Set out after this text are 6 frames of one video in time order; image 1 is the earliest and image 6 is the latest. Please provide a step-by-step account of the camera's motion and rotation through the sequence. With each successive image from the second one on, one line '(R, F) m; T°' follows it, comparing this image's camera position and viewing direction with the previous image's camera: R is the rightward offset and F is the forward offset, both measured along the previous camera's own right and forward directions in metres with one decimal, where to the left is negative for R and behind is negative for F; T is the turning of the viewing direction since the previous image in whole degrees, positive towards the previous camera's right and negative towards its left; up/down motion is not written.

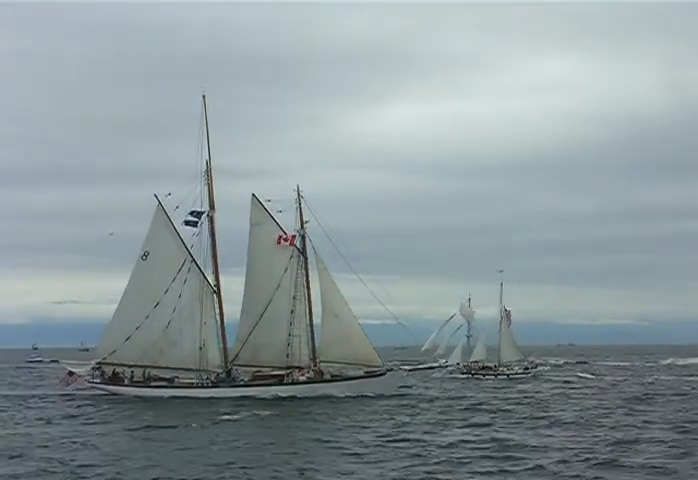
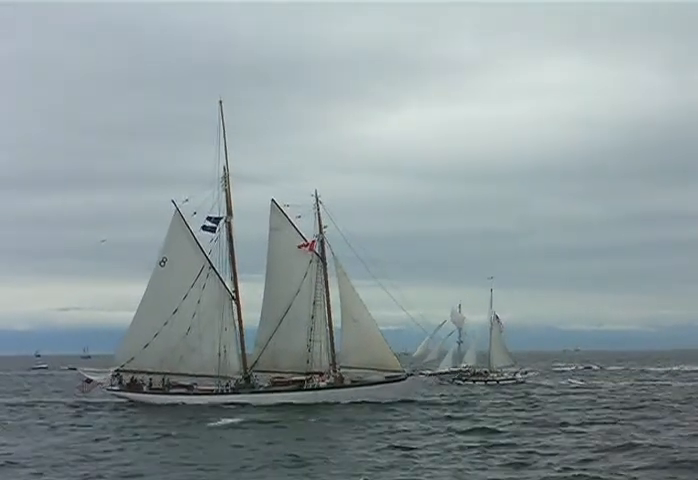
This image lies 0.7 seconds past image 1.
(0.0, +1.0) m; -1°
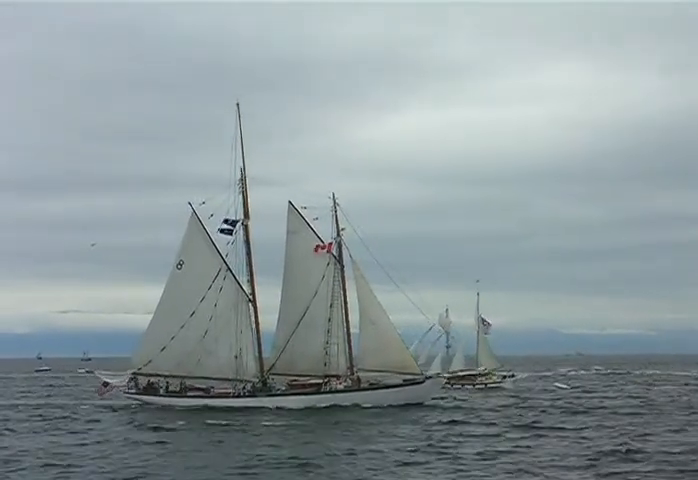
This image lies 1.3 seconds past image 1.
(0.0, +0.6) m; -1°
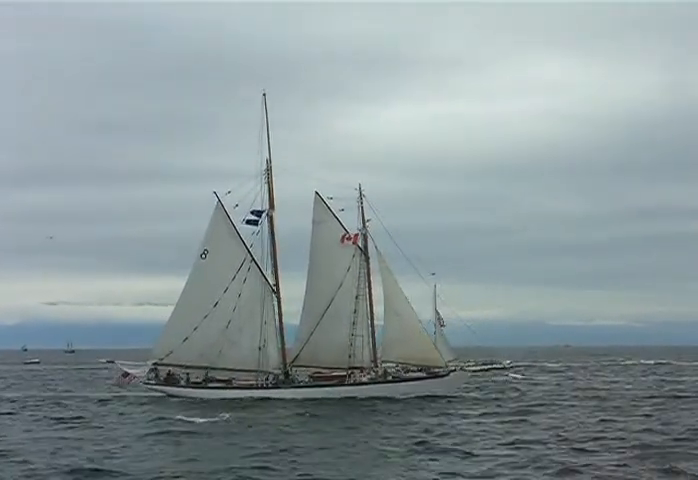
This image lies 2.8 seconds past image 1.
(+0.3, +1.4) m; -2°
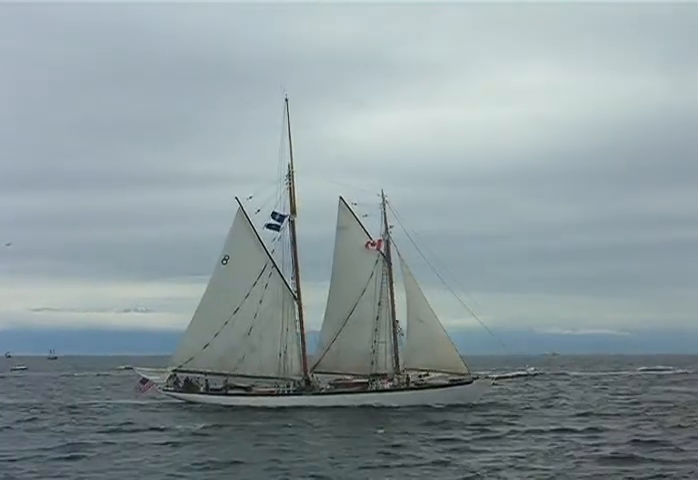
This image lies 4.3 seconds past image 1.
(+0.1, +1.3) m; -2°
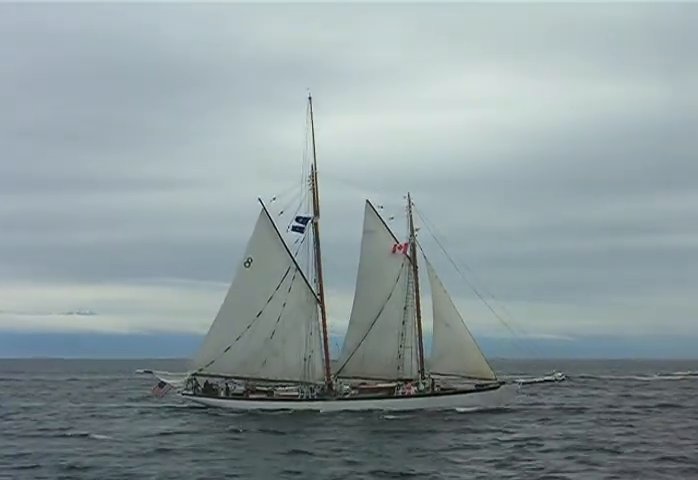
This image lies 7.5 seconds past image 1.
(0.0, +2.5) m; -2°
